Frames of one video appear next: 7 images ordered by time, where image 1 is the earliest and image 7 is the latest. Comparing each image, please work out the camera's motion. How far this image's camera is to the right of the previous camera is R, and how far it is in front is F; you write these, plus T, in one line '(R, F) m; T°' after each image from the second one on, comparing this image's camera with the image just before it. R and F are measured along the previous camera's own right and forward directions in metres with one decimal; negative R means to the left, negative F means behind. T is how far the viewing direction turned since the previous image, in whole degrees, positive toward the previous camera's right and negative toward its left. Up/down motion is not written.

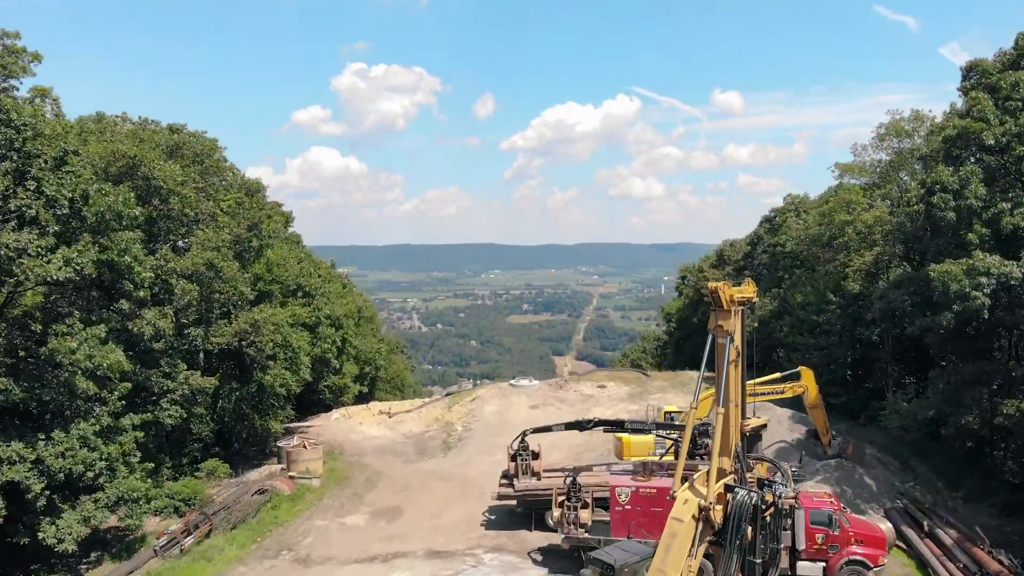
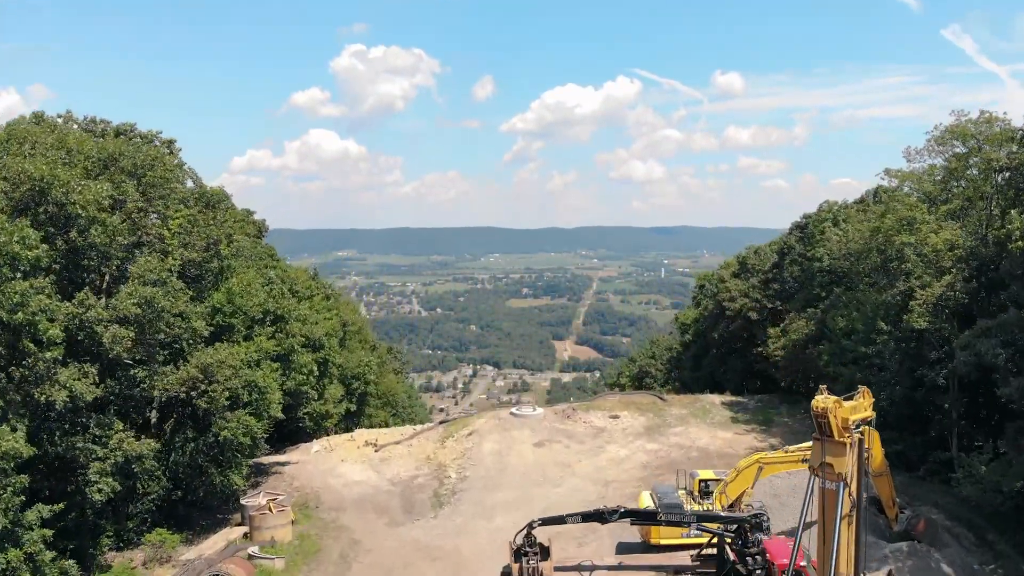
(-0.1, +3.2) m; 0°
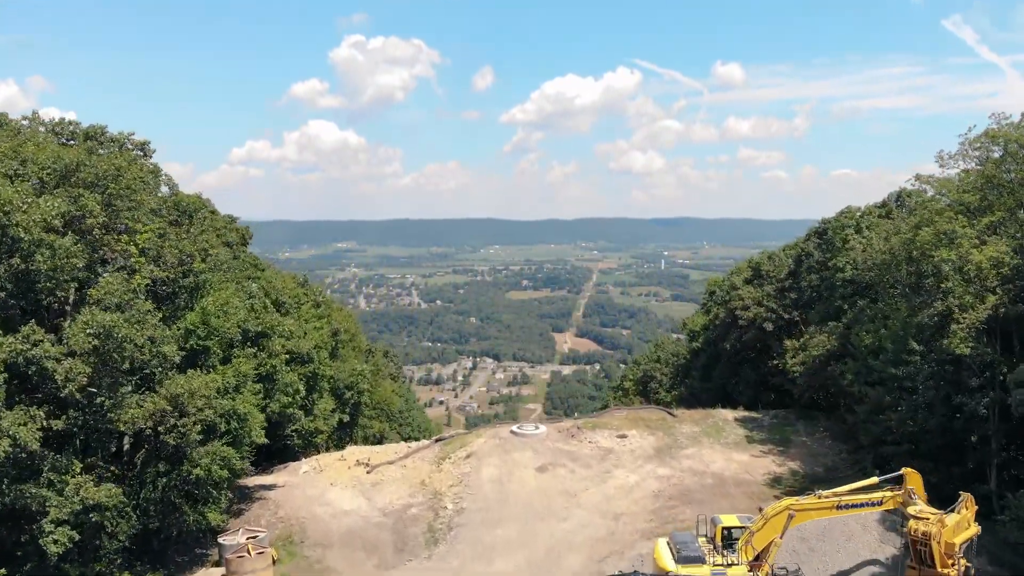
(0.0, +1.6) m; 0°
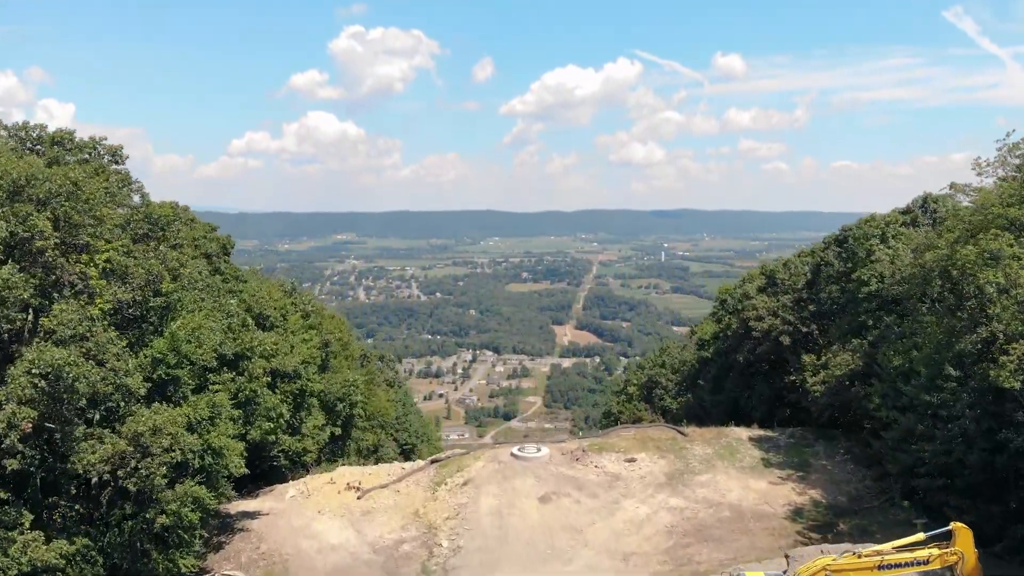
(0.0, +1.6) m; 0°
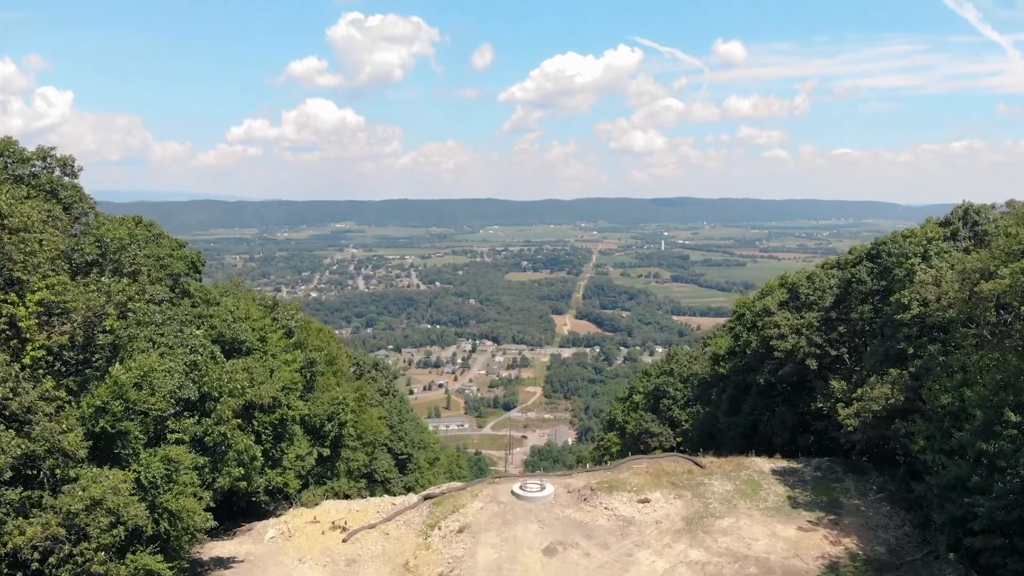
(0.0, +2.2) m; 0°
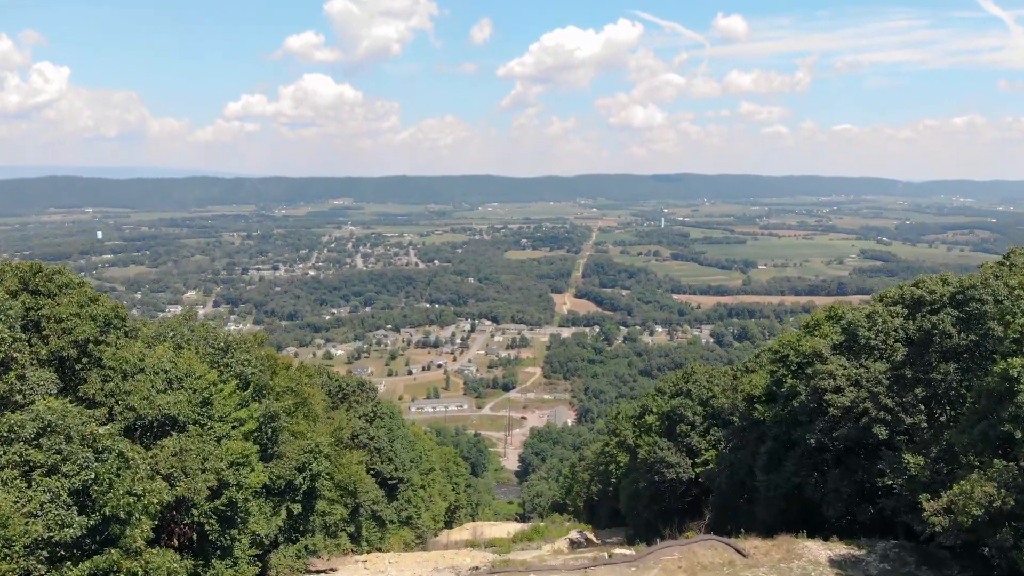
(-0.1, +4.3) m; 0°
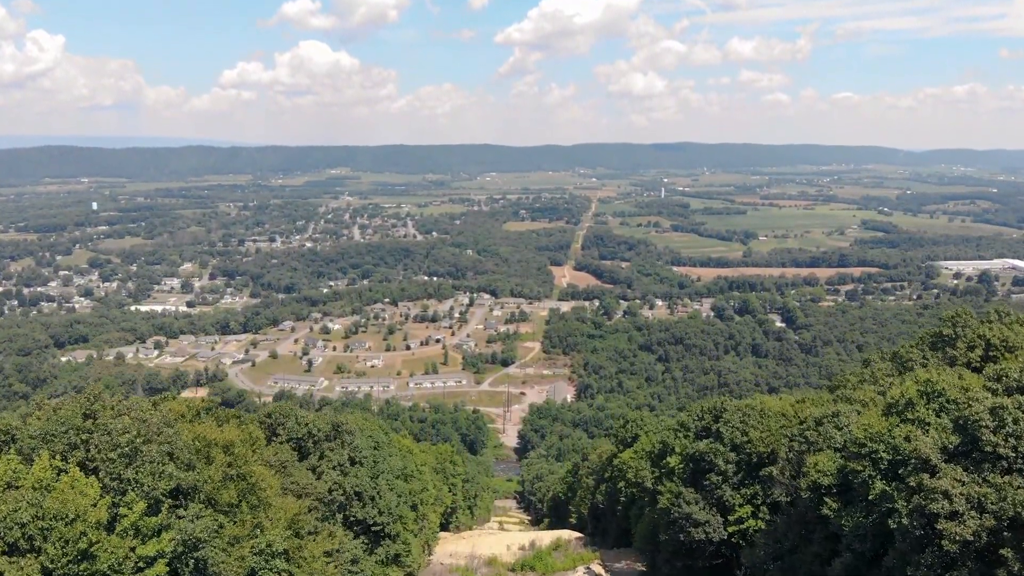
(-0.1, +5.6) m; 0°
